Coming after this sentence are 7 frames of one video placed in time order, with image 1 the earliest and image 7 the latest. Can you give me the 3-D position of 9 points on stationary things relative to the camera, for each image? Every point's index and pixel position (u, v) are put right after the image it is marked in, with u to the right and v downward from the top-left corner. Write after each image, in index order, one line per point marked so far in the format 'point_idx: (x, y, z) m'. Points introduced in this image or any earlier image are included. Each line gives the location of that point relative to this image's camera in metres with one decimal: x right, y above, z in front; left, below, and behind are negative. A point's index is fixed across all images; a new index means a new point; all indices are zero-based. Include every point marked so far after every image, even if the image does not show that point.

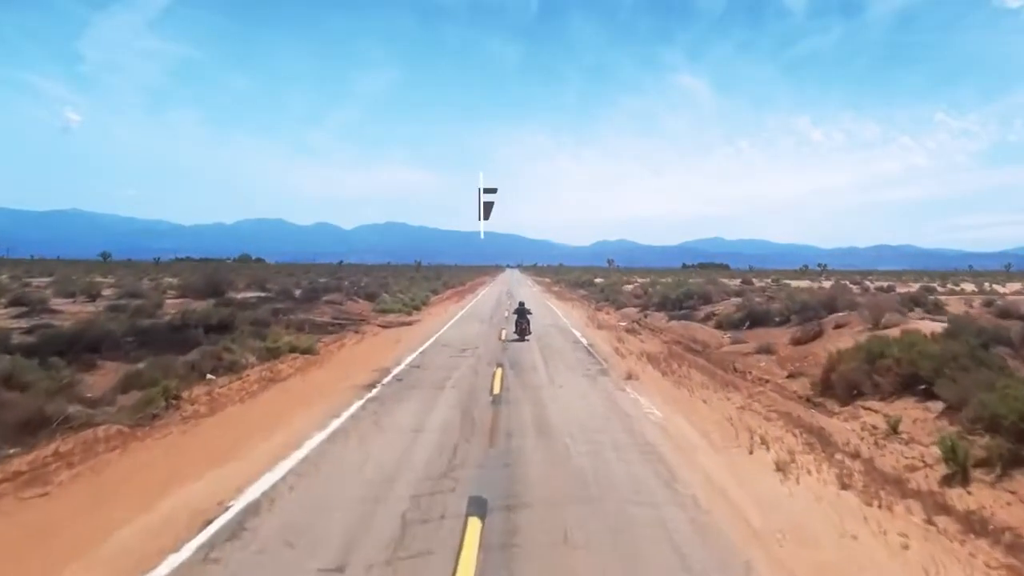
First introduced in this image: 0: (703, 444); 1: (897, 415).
0: (+1.8, -1.4, +6.5) m
1: (+3.6, -1.2, +6.6) m
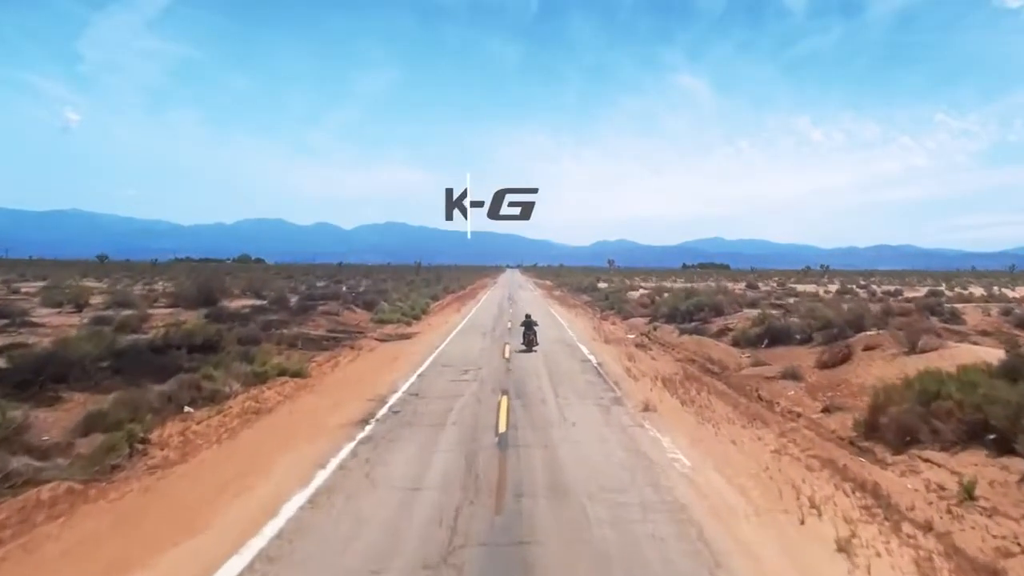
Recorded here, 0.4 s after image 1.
0: (+1.9, -1.7, +5.6) m
1: (+3.7, -1.5, +5.7) m
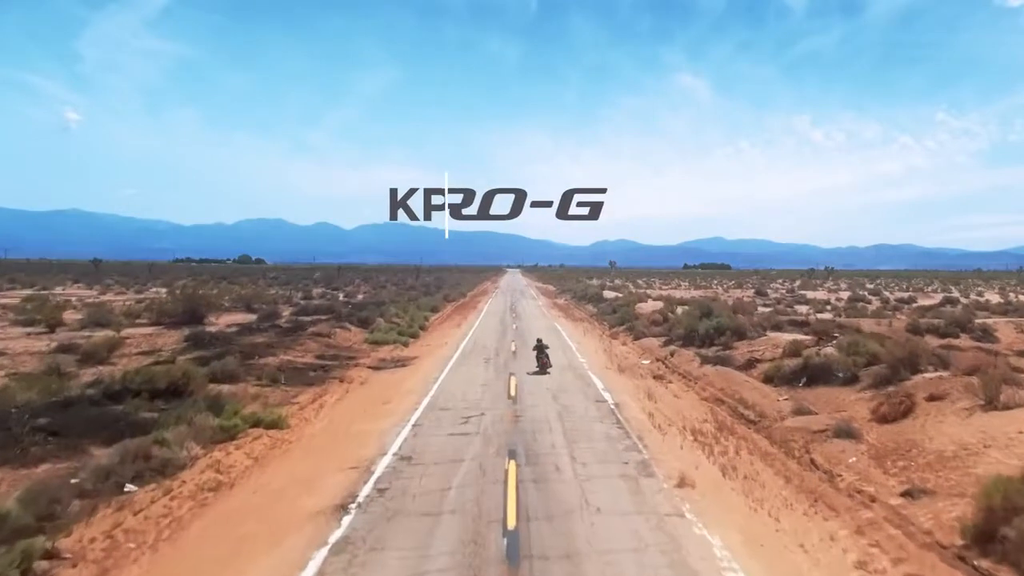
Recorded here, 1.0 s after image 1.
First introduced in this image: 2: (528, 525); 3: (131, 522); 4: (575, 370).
0: (+2.0, -2.3, +4.0) m
1: (+3.8, -2.1, +4.1) m
2: (+0.1, -2.2, +6.5) m
3: (-3.6, -2.2, +6.6) m
4: (+1.5, -2.0, +16.7) m
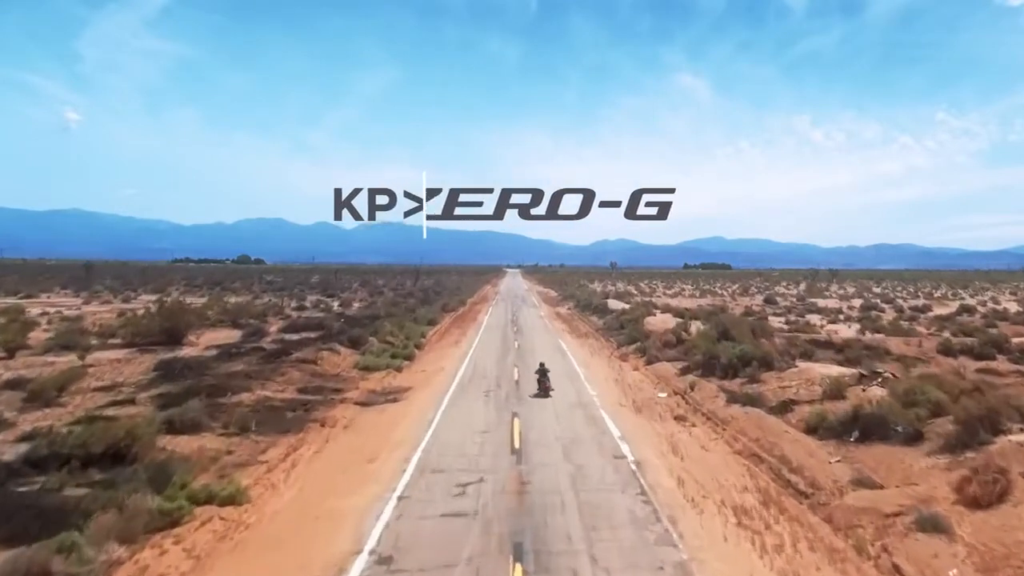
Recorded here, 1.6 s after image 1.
0: (+2.0, -2.9, +2.2) m
1: (+3.8, -2.7, +2.3) m
2: (+0.2, -2.8, +4.7) m
3: (-3.5, -2.8, +4.8) m
4: (+1.6, -2.6, +14.9) m
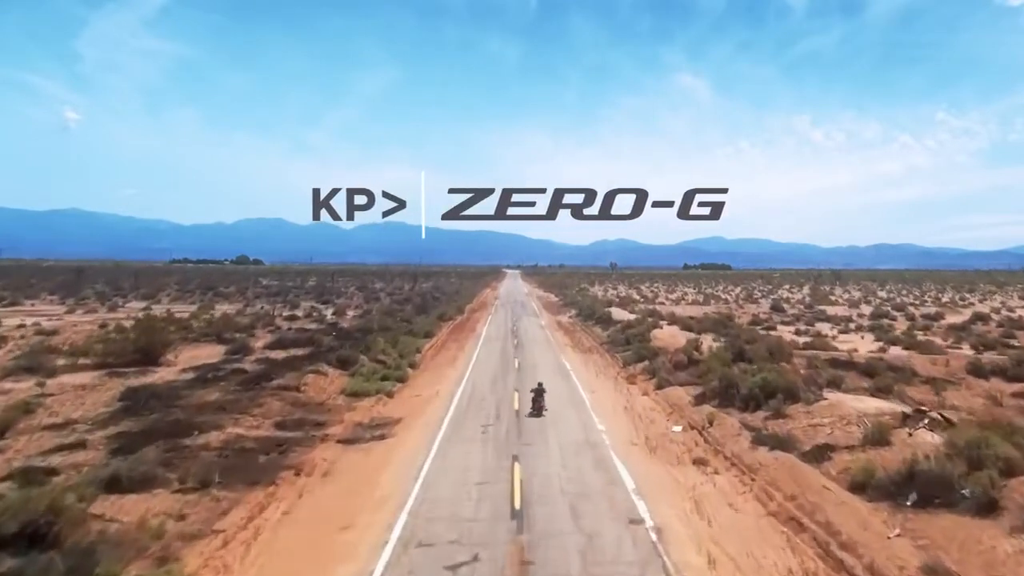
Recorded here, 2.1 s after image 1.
0: (+2.0, -3.4, +0.7) m
1: (+3.8, -3.2, +0.8) m
2: (+0.2, -3.3, +3.2) m
3: (-3.5, -3.3, +3.3) m
4: (+1.5, -3.1, +13.4) m
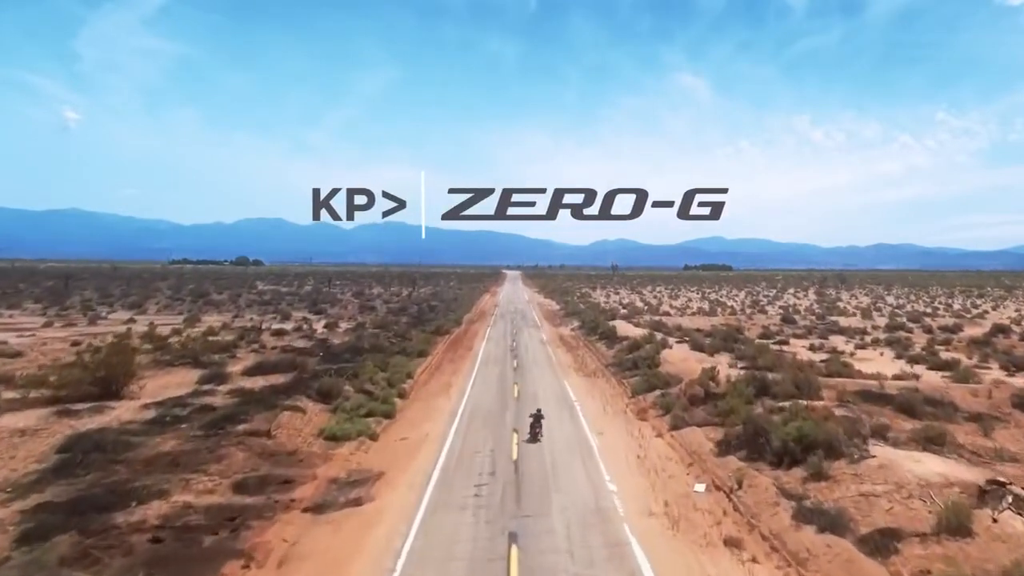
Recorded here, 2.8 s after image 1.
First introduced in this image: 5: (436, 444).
0: (+2.0, -4.1, -1.4) m
1: (+3.8, -3.9, -1.3) m
2: (+0.1, -4.0, +1.1) m
3: (-3.6, -4.0, +1.2) m
4: (+1.5, -3.8, +11.3) m
5: (-1.8, -3.7, +16.9) m
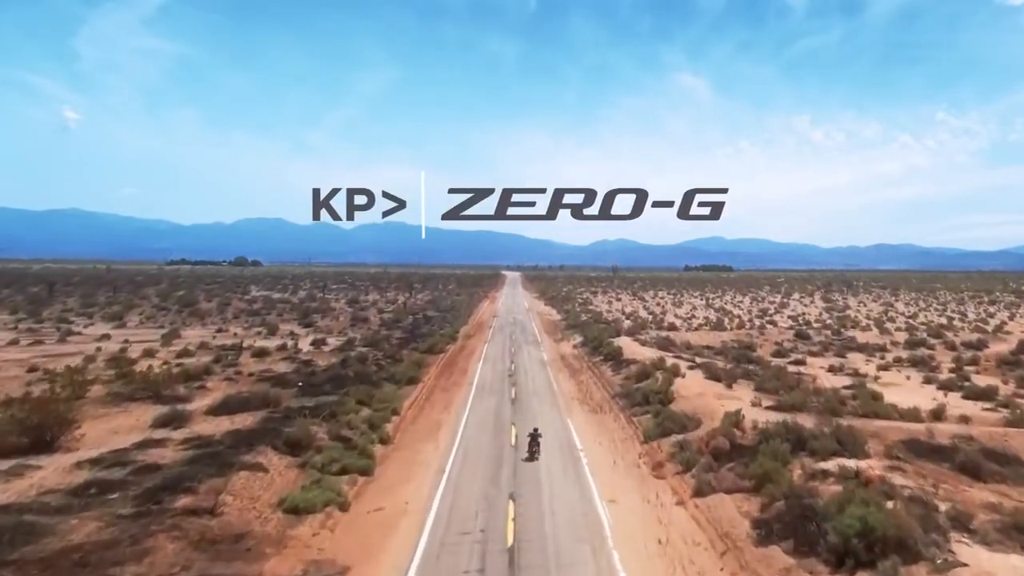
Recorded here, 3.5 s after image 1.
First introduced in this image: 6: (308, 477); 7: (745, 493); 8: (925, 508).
0: (+1.9, -5.0, -4.1) m
1: (+3.7, -4.8, -4.0) m
2: (+0.1, -4.9, -1.6) m
3: (-3.7, -4.9, -1.5) m
4: (+1.4, -4.7, +8.6) m
5: (-1.9, -4.6, +14.2) m
6: (-4.8, -4.2, +16.0) m
7: (+4.7, -4.2, +14.5) m
8: (+7.1, -3.7, +12.0) m
